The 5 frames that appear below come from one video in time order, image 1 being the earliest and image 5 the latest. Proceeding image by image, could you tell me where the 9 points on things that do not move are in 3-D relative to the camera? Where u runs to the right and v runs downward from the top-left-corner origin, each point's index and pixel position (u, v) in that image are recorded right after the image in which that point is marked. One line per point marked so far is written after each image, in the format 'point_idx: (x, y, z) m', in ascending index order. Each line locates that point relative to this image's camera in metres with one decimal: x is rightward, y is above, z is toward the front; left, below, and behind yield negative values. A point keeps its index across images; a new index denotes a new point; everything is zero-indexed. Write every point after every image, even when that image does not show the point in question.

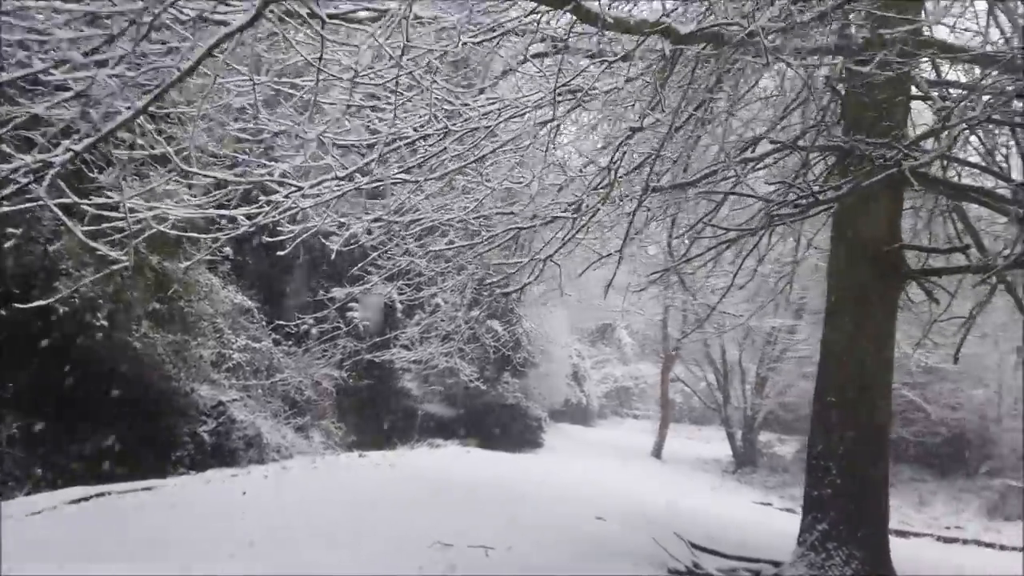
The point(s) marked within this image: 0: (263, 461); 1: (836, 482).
0: (-3.2, -2.2, +9.6) m
1: (+1.7, -1.0, +4.0) m
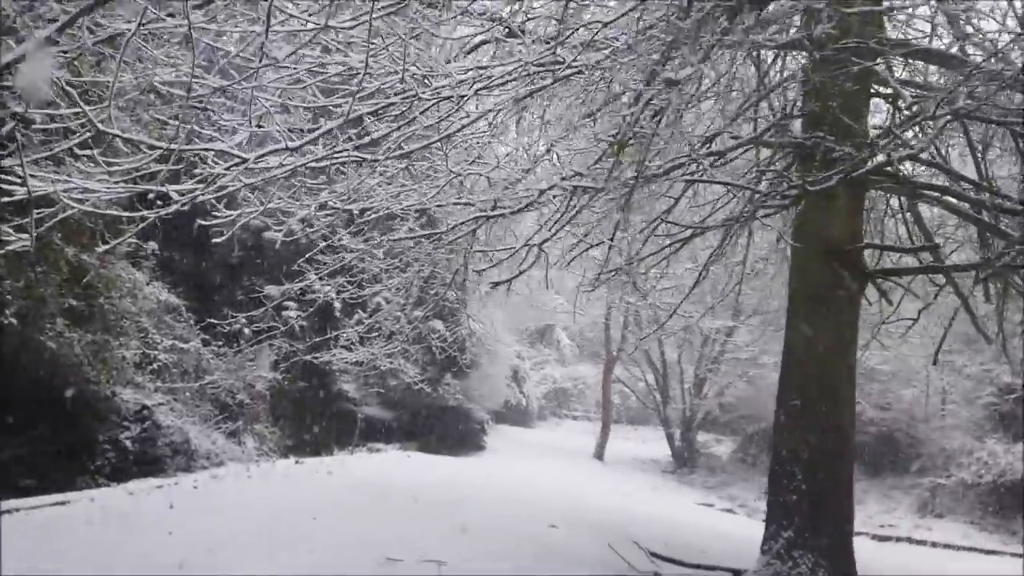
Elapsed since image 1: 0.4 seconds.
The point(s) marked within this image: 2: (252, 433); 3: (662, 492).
0: (-3.9, -2.2, +9.1) m
1: (+1.5, -1.0, +3.9) m
2: (-3.6, -2.0, +10.3) m
3: (+2.4, -3.4, +12.3) m
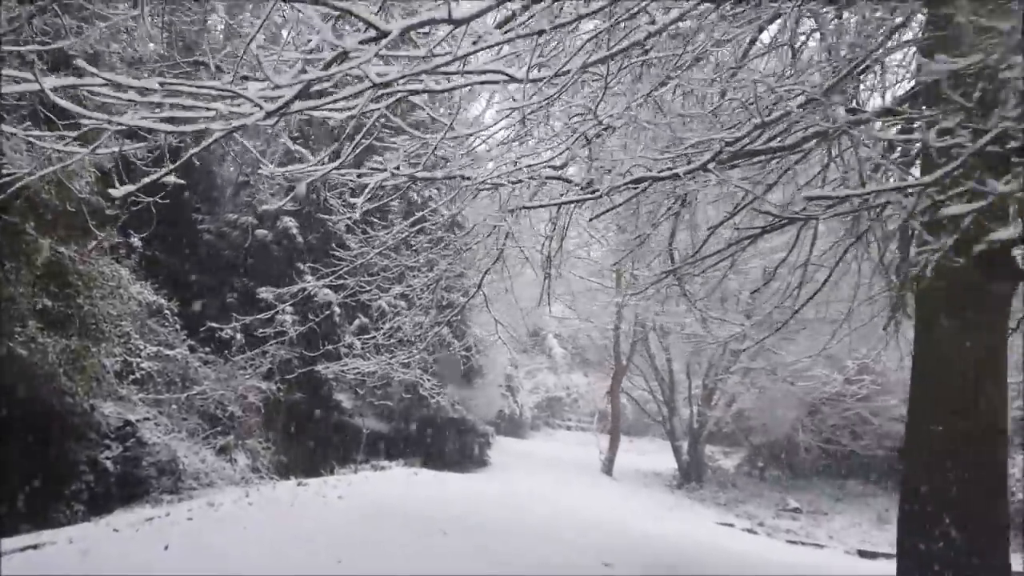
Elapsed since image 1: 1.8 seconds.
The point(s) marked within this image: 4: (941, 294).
0: (-3.7, -2.2, +8.2) m
1: (+1.9, -1.1, +3.2) m
2: (-3.4, -2.0, +9.4) m
3: (+2.5, -3.4, +11.6) m
4: (+2.0, 0.0, +3.5) m
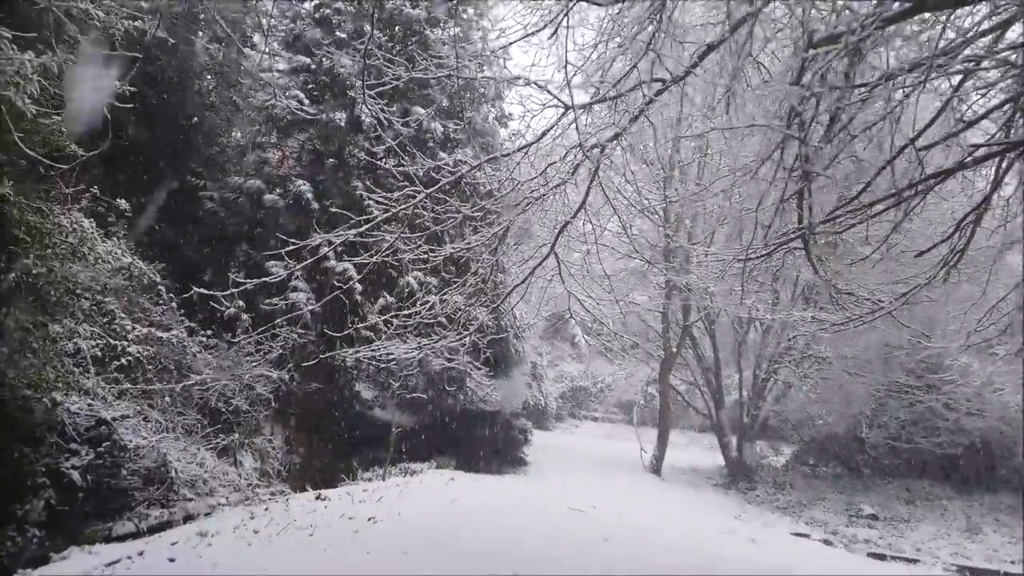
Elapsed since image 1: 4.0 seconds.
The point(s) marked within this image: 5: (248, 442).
0: (-3.2, -1.9, +6.9) m
1: (+2.3, -0.9, +1.8) m
2: (-2.8, -1.7, +8.1) m
3: (+3.1, -3.1, +10.2) m
4: (+2.5, +0.2, +2.1) m
5: (-2.9, -1.7, +8.1) m
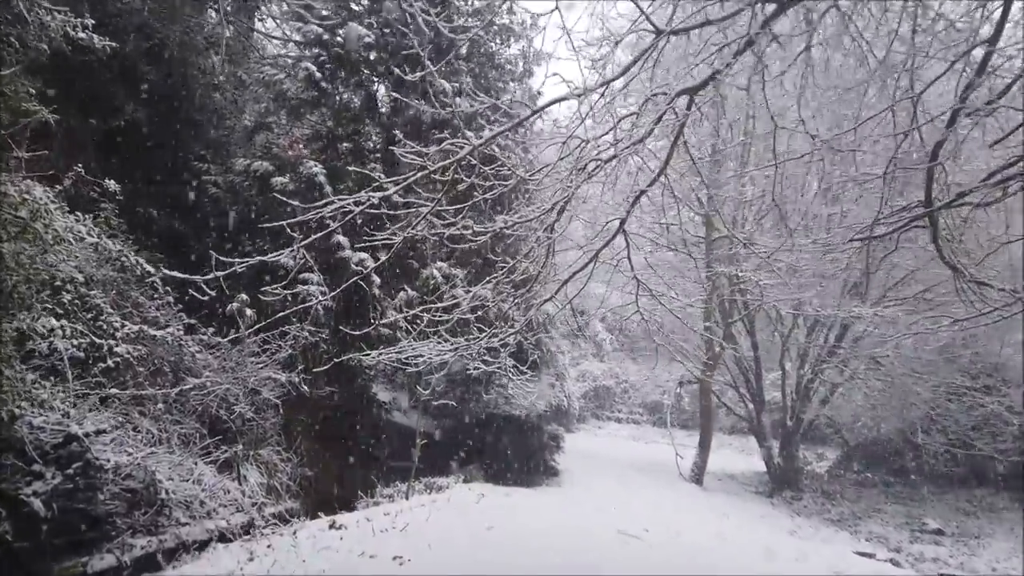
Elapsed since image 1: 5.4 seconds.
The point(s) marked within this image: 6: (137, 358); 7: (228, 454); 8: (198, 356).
0: (-2.8, -1.9, +6.1) m
1: (+2.6, -0.8, +0.9) m
2: (-2.5, -1.7, +7.3) m
3: (+3.5, -3.0, +9.3) m
4: (+2.7, +0.2, +1.1) m
5: (-2.5, -1.6, +7.3) m
6: (-3.1, -0.6, +6.3) m
7: (-2.6, -1.5, +6.9) m
8: (-2.9, -0.6, +6.8) m
